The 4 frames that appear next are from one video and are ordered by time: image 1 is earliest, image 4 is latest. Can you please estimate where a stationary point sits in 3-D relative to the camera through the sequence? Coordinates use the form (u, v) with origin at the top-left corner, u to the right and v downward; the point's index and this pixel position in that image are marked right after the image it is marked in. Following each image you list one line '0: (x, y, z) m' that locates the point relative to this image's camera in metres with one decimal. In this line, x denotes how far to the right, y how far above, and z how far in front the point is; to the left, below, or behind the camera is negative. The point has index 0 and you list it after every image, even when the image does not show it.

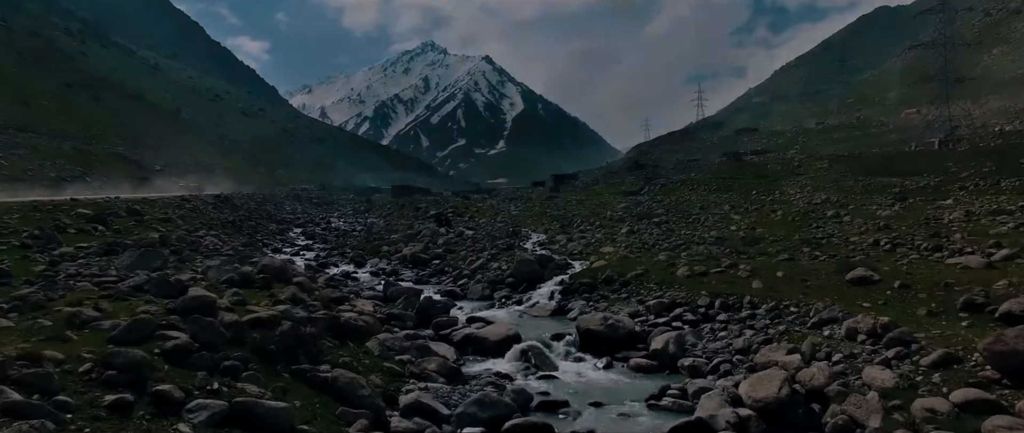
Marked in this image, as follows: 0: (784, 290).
0: (+8.1, -2.2, +20.2) m
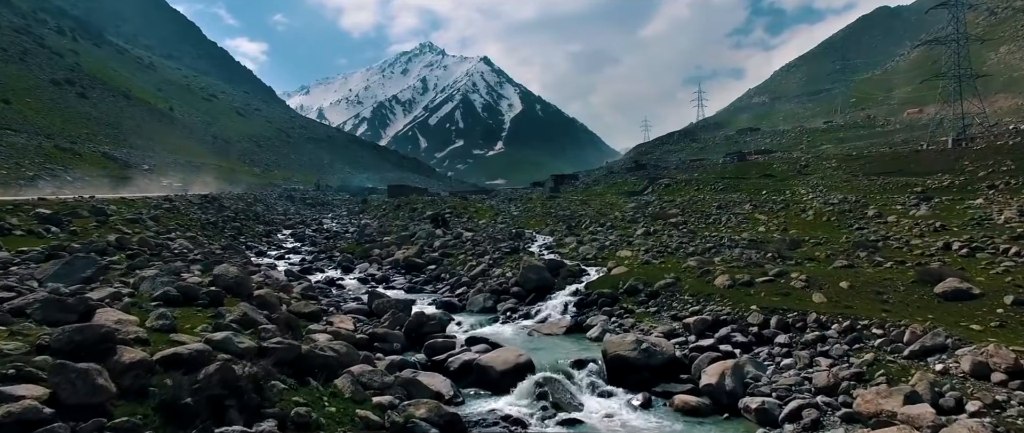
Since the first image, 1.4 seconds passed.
0: (+8.4, -2.1, +16.5) m
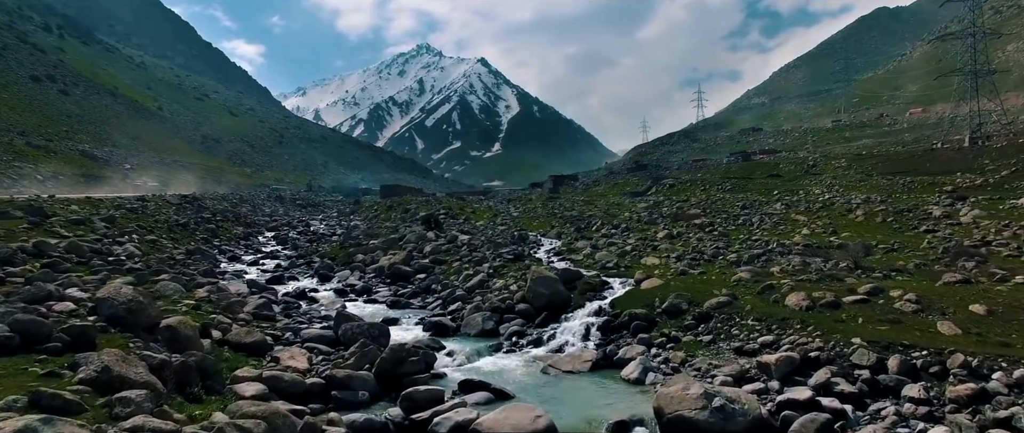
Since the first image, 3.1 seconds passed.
0: (+8.6, -2.1, +11.6) m
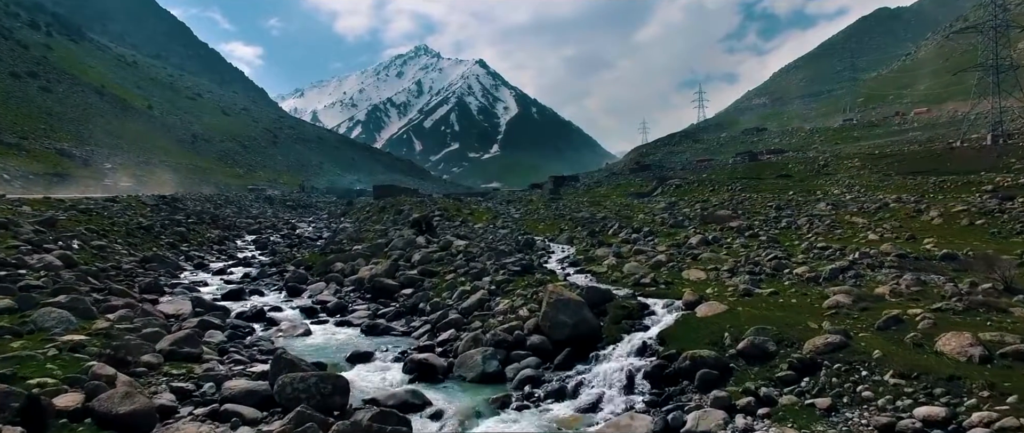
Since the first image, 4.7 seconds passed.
0: (+8.8, -2.1, +6.4) m
